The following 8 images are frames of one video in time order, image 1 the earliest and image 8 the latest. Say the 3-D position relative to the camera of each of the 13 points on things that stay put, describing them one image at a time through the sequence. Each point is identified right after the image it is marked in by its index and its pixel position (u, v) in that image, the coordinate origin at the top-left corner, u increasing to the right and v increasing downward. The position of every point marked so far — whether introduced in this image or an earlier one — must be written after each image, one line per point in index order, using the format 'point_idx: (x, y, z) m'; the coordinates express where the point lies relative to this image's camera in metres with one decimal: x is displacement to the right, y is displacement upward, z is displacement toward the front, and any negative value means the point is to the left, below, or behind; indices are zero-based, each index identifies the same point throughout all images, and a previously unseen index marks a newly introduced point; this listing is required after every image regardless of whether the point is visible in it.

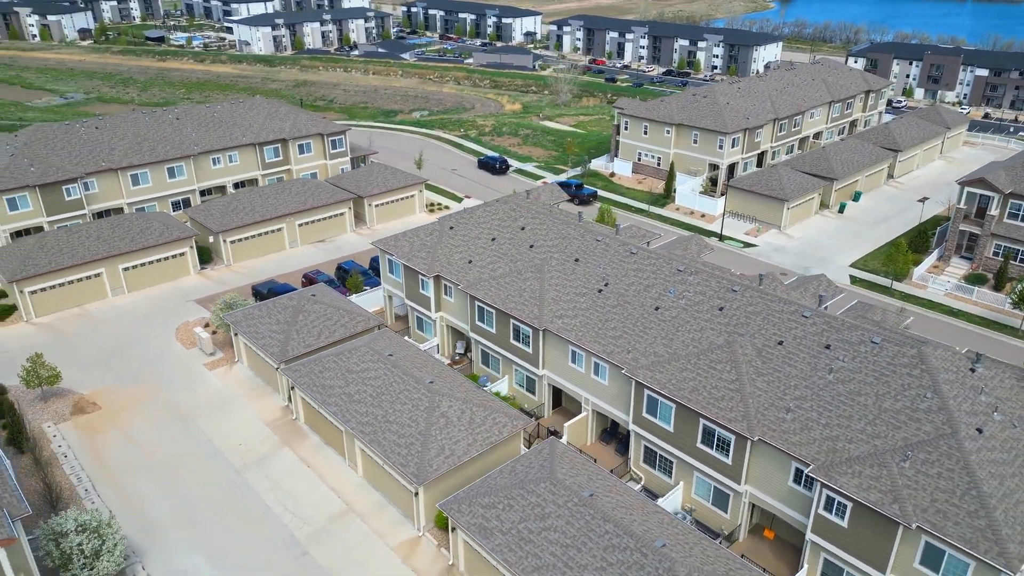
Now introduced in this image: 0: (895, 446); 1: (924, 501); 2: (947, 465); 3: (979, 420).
0: (+10.1, -4.1, +19.5) m
1: (+10.2, -5.2, +18.2) m
2: (+10.9, -4.5, +18.7) m
3: (+12.4, -3.5, +19.8) m
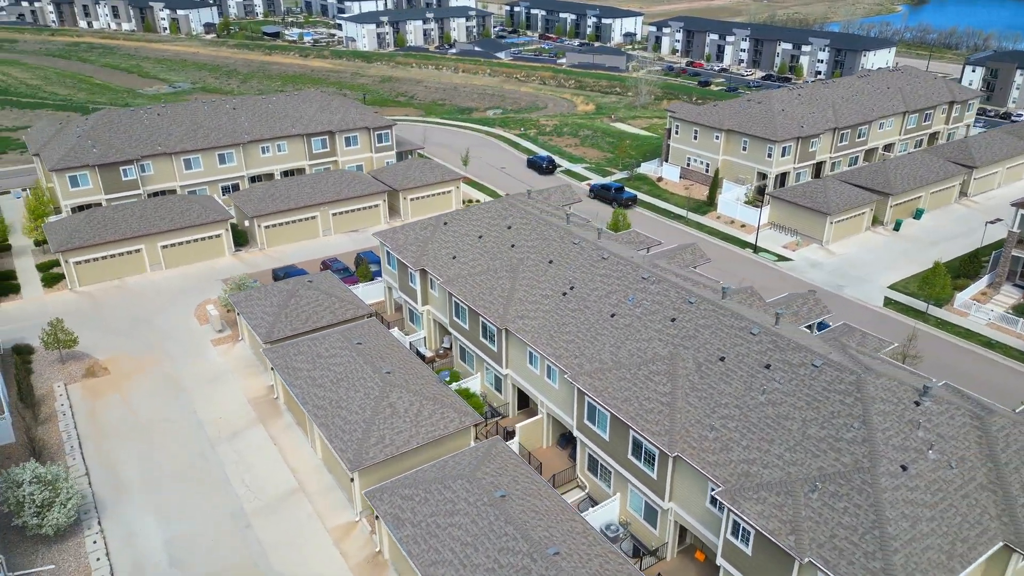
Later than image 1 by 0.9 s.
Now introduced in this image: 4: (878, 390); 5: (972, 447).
0: (+7.4, -4.6, +18.4) m
1: (+7.2, -5.7, +17.1) m
2: (+8.1, -5.0, +17.5) m
3: (+9.7, -4.2, +18.4) m
4: (+9.6, -2.8, +19.7) m
5: (+11.8, -4.0, +19.1) m
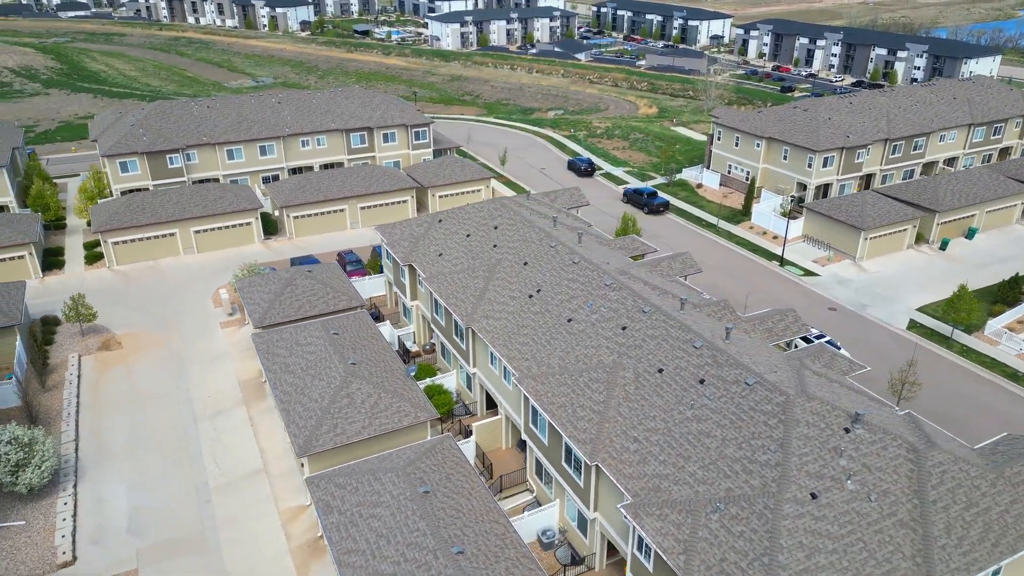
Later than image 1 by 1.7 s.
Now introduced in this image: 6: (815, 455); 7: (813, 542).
0: (+4.9, -5.0, +17.8) m
1: (+4.5, -6.0, +16.5) m
2: (+5.5, -5.4, +16.8) m
3: (+7.2, -4.6, +17.5) m
4: (+7.3, -3.2, +18.8) m
5: (+9.3, -4.6, +18.0) m
6: (+7.4, -4.1, +18.0) m
7: (+6.7, -5.6, +16.4) m
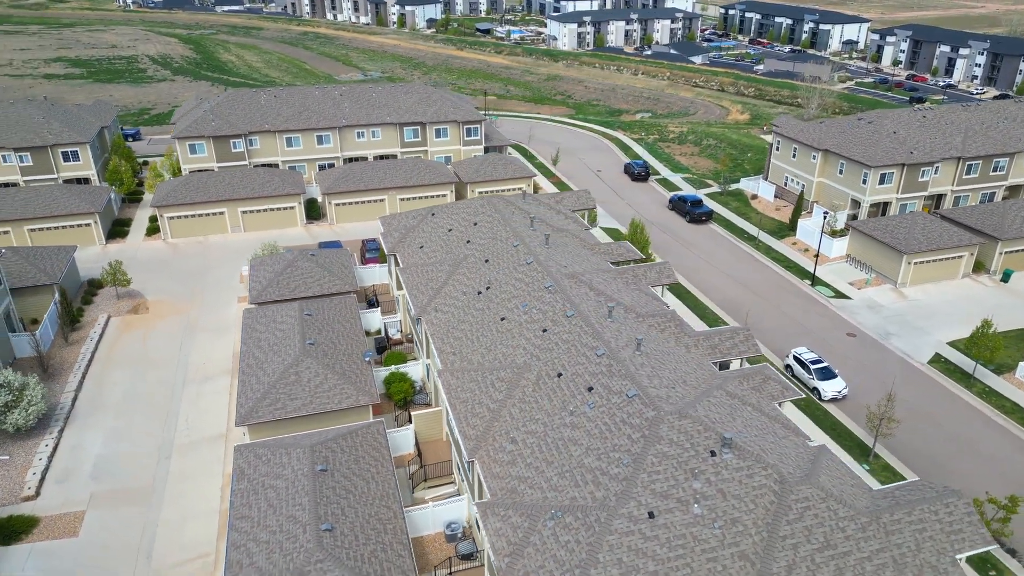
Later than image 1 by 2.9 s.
0: (+1.1, -5.1, +17.6) m
1: (+0.5, -6.1, +16.4) m
2: (+1.5, -5.5, +16.5) m
3: (+3.4, -4.9, +16.9) m
4: (+3.8, -3.5, +18.2) m
5: (+5.5, -5.1, +17.0) m
6: (+3.7, -4.4, +17.4) m
7: (+2.6, -5.9, +15.9) m
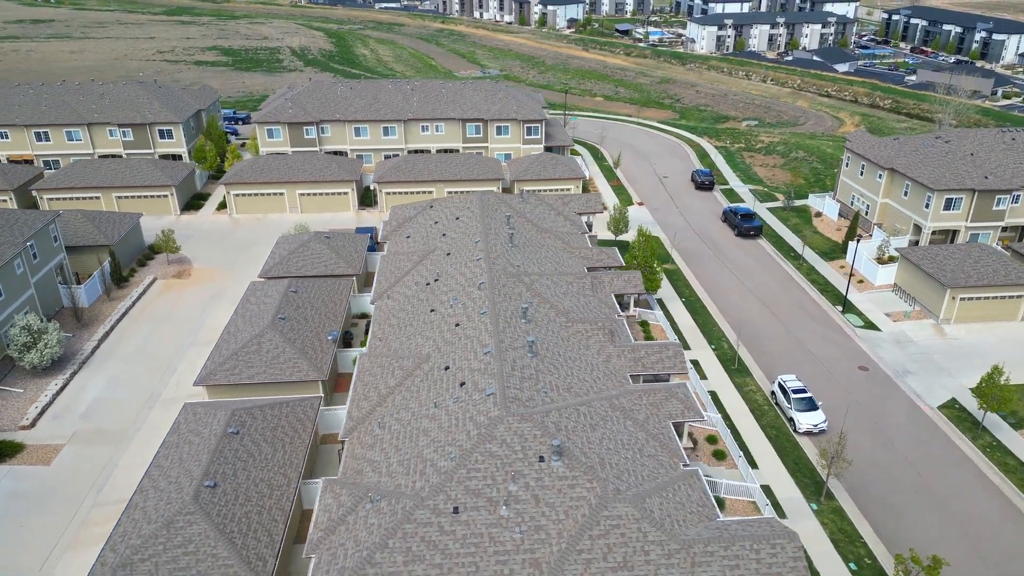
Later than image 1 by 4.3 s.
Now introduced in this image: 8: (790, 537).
0: (-3.1, -4.9, +18.1) m
1: (-4.0, -5.8, +17.1) m
2: (-3.0, -5.3, +17.0) m
3: (-1.0, -4.9, +17.0) m
4: (-0.2, -3.6, +18.2) m
5: (+1.1, -5.3, +16.8) m
6: (-0.6, -4.4, +17.5) m
7: (-2.0, -5.7, +16.2) m
8: (+6.1, -5.6, +16.7) m
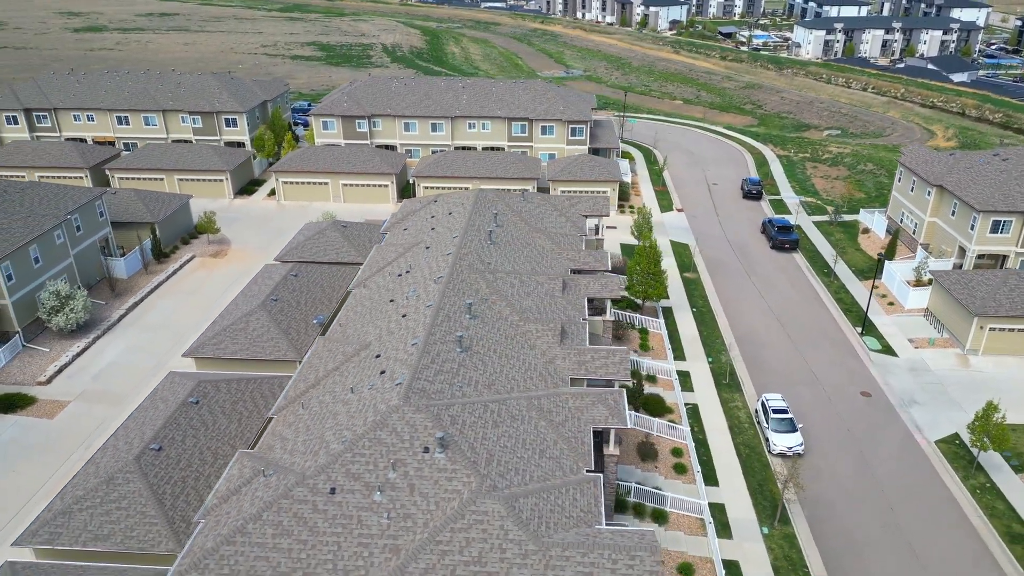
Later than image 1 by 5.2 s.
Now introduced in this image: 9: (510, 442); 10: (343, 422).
0: (-5.9, -4.5, +18.9) m
1: (-7.0, -5.4, +18.1) m
2: (-5.9, -4.9, +17.8) m
3: (-3.9, -4.6, +17.6) m
4: (-2.9, -3.4, +18.7) m
5: (-1.9, -5.1, +17.1) m
6: (-3.4, -4.2, +18.0) m
7: (-5.1, -5.4, +16.9) m
8: (+3.0, -5.8, +16.4) m
9: (0.0, -4.0, +19.3) m
10: (-4.5, -3.5, +19.5) m
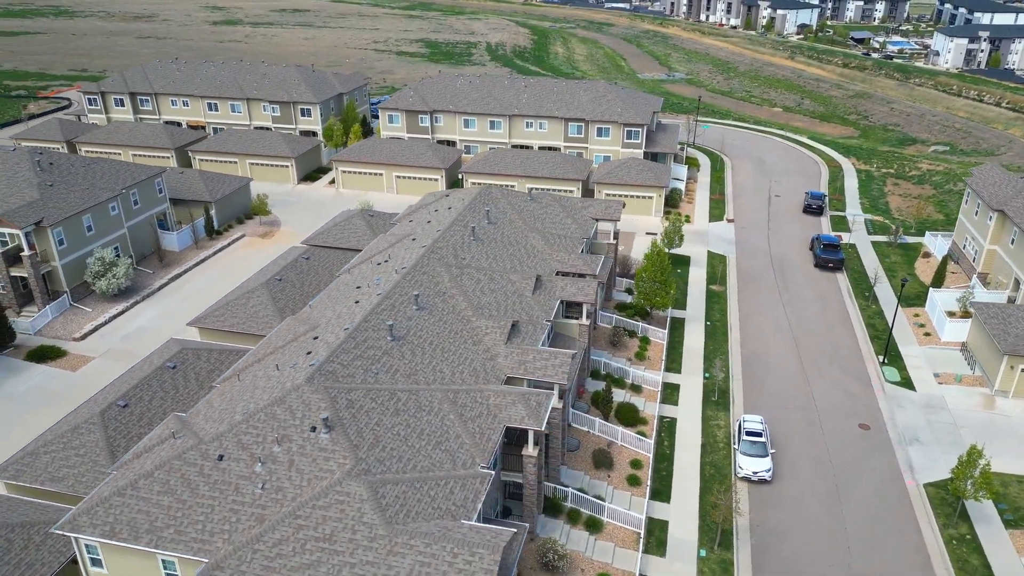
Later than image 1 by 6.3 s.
0: (-8.7, -3.8, +20.3) m
1: (-10.0, -4.6, +19.6) m
2: (-8.9, -4.3, +19.2) m
3: (-6.9, -4.1, +18.6) m
4: (-5.7, -2.9, +19.6) m
5: (-5.1, -4.8, +17.8) m
6: (-6.4, -3.7, +19.0) m
7: (-8.3, -4.8, +18.2) m
8: (-0.4, -5.8, +16.4) m
9: (-2.8, -3.8, +19.7) m
10: (-7.1, -3.0, +20.7) m
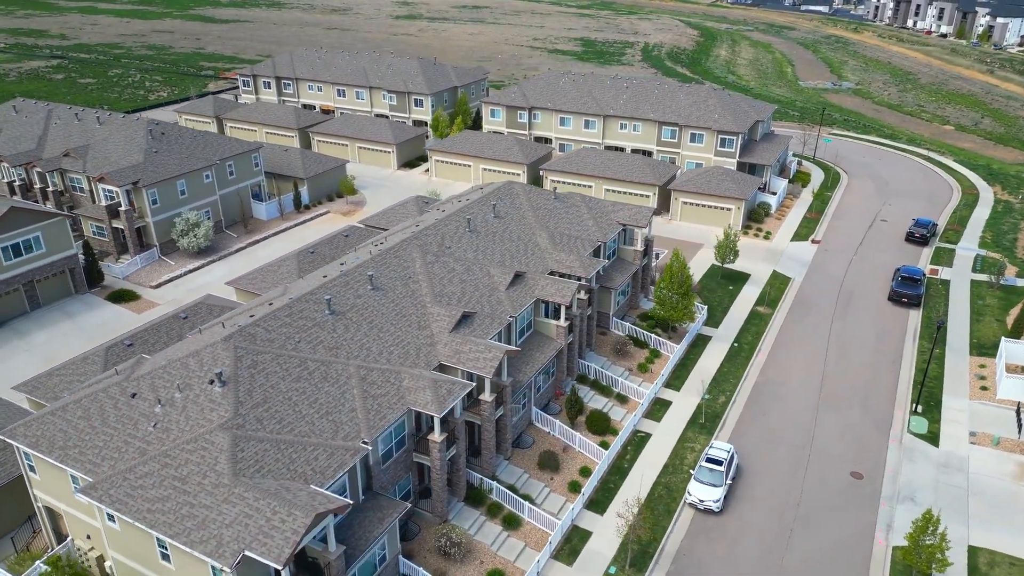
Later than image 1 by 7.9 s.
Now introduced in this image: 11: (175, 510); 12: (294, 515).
0: (-11.6, -2.5, +23.0) m
1: (-13.1, -3.1, +22.6) m
2: (-12.1, -2.9, +22.0) m
3: (-10.3, -3.0, +21.0) m
4: (-8.8, -1.9, +21.6) m
5: (-8.8, -3.8, +19.8) m
6: (-9.7, -2.6, +21.2) m
7: (-11.8, -3.5, +20.9) m
8: (-4.7, -5.3, +17.3) m
9: (-6.1, -3.1, +21.1) m
10: (-9.9, -1.8, +23.0) m
11: (-8.1, -5.3, +17.8) m
12: (-5.0, -5.3, +17.4) m
